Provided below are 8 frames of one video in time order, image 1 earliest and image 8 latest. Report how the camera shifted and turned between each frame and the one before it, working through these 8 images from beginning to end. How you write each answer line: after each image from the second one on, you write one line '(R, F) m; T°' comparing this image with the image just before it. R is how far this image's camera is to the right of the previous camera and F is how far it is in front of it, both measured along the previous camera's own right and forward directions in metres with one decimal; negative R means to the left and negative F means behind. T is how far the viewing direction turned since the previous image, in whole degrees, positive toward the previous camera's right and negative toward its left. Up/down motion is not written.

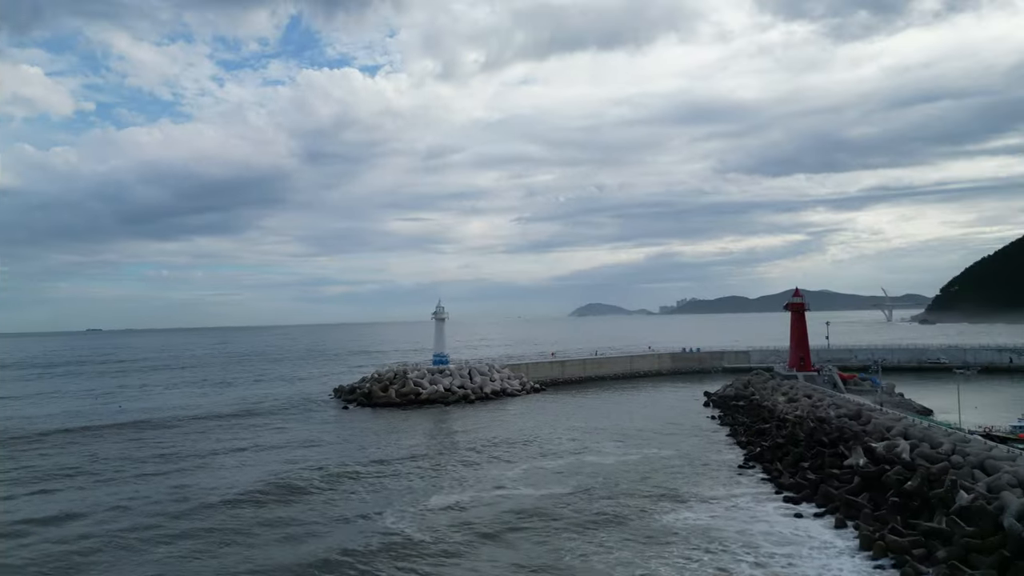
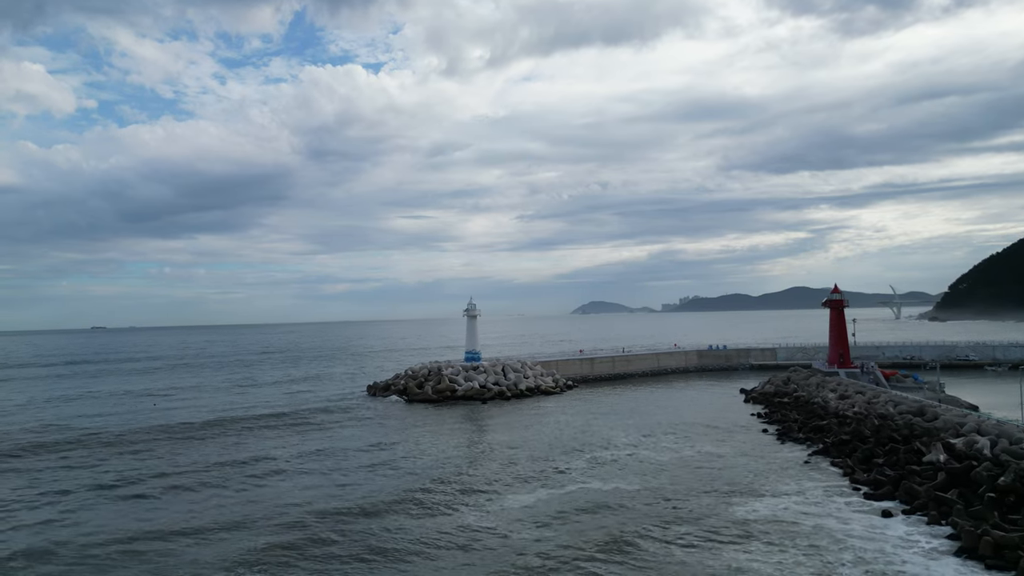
(-1.3, 0.0) m; 0°
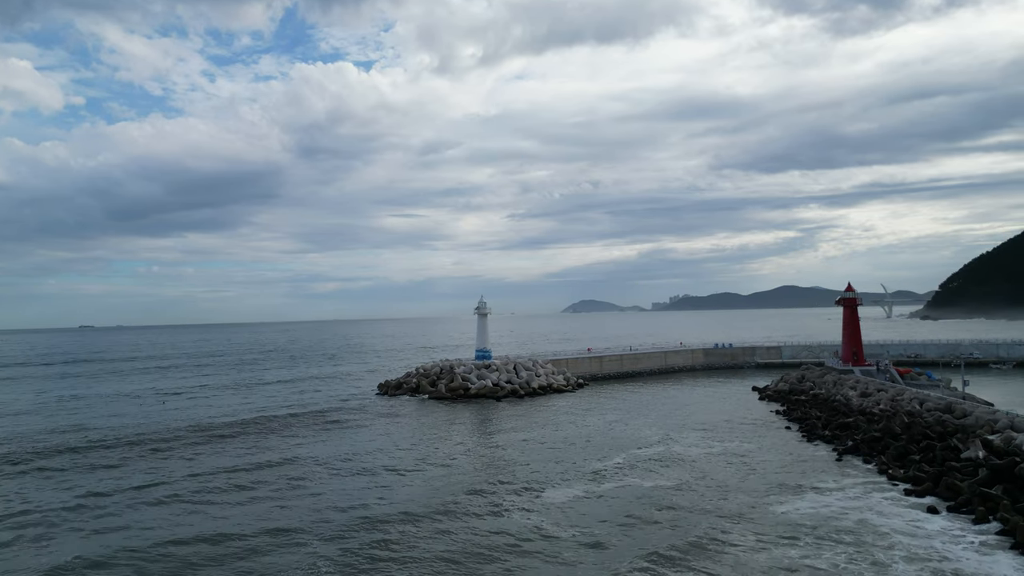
(-0.9, 0.0) m; +1°
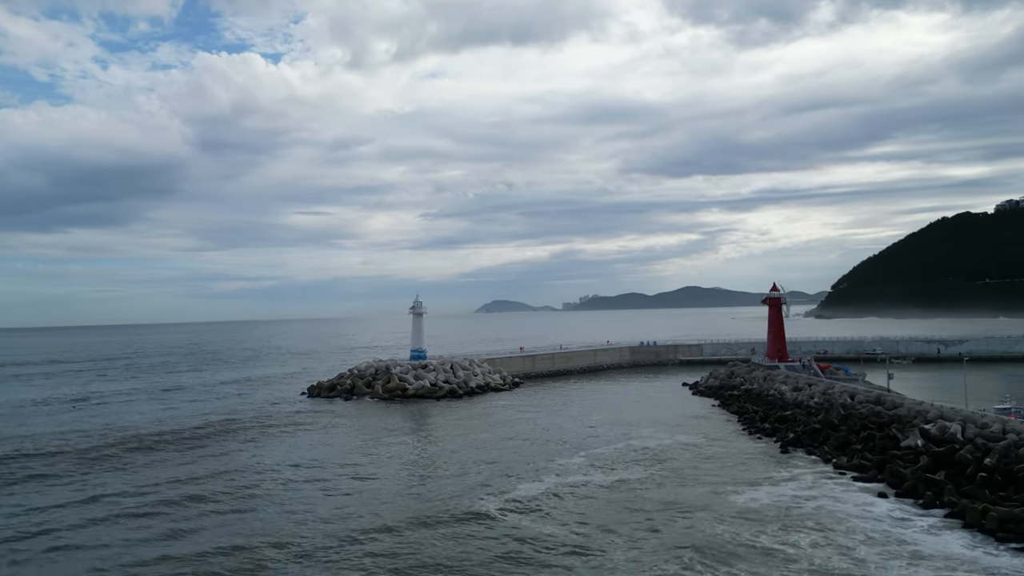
(-1.0, +0.1) m; +7°
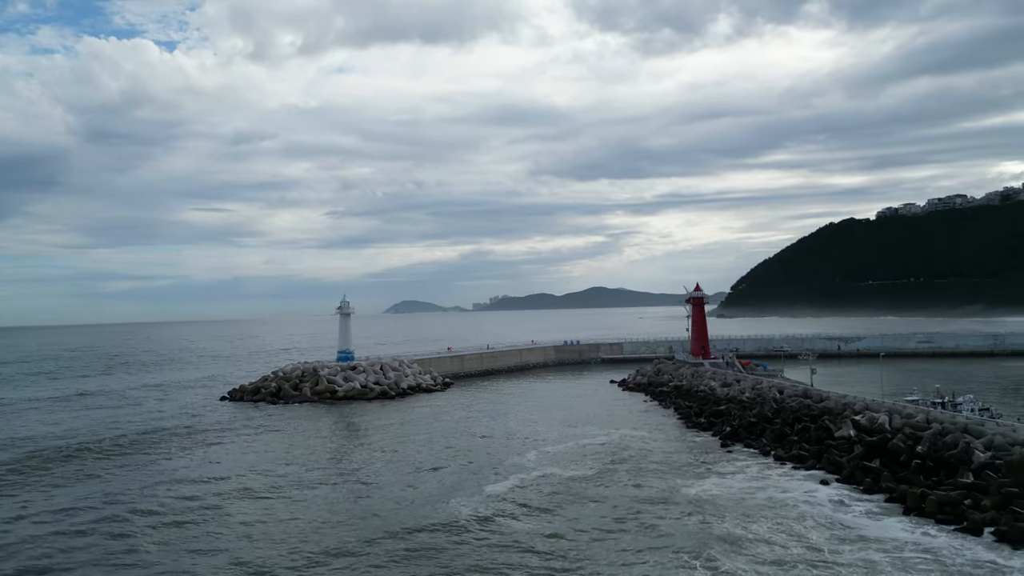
(-0.9, +0.1) m; +7°
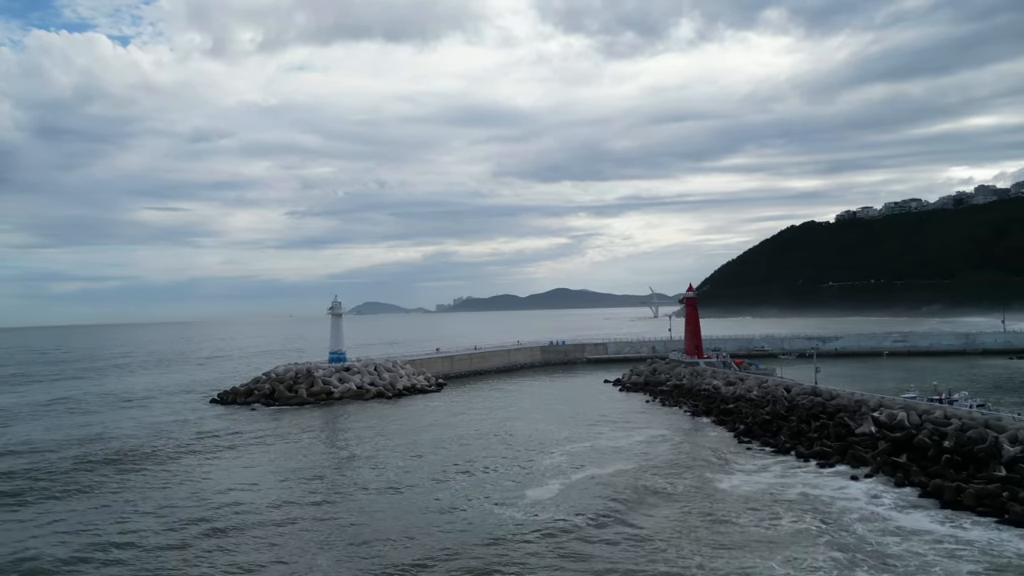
(-1.3, 0.0) m; +3°
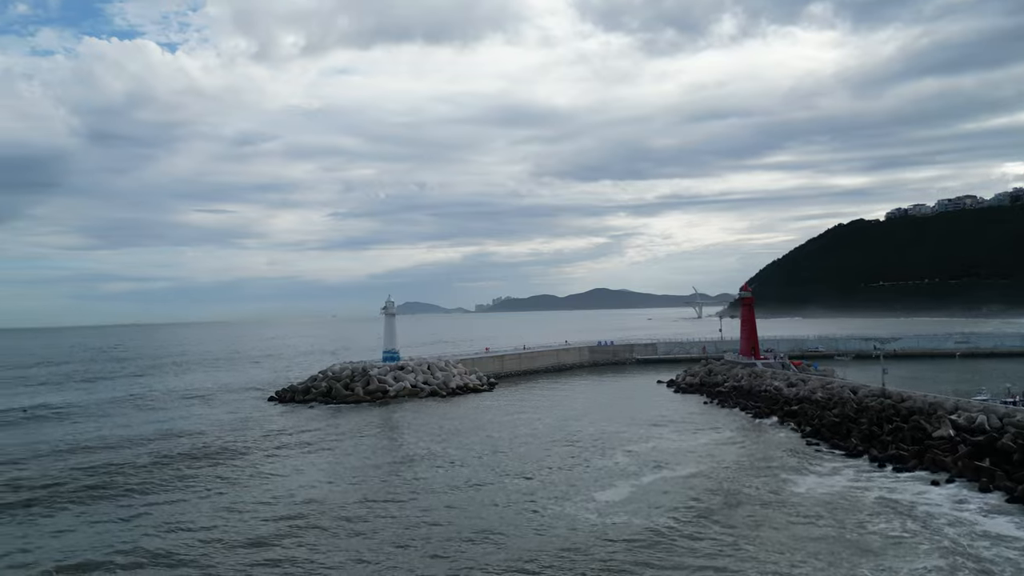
(-0.5, 0.0) m; -3°
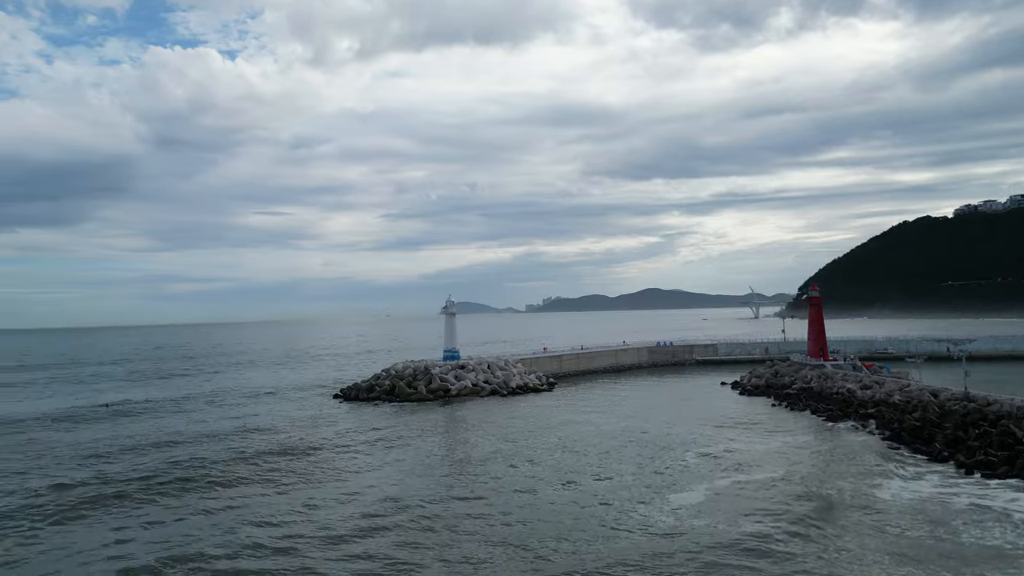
(-0.4, 0.0) m; -4°
